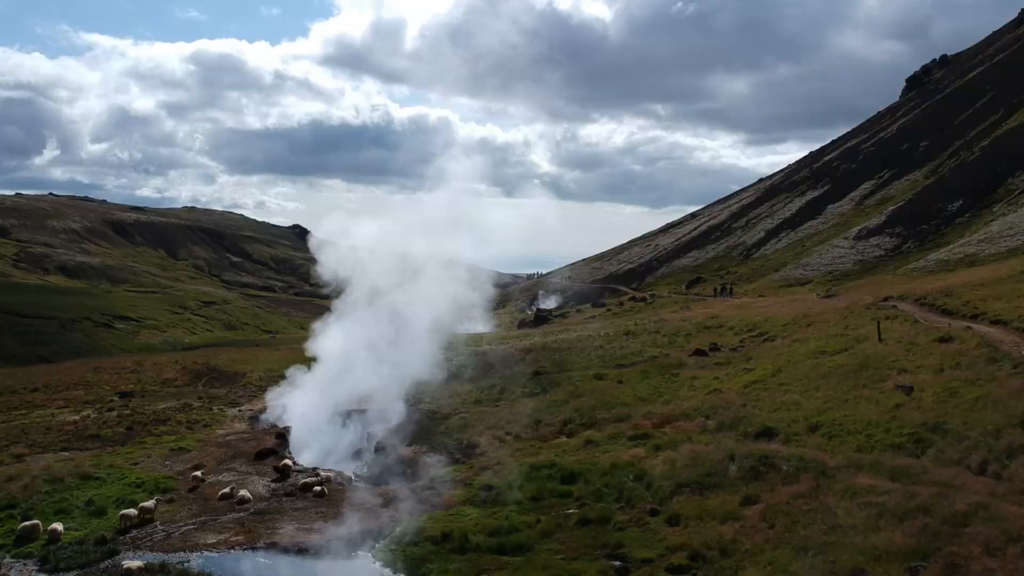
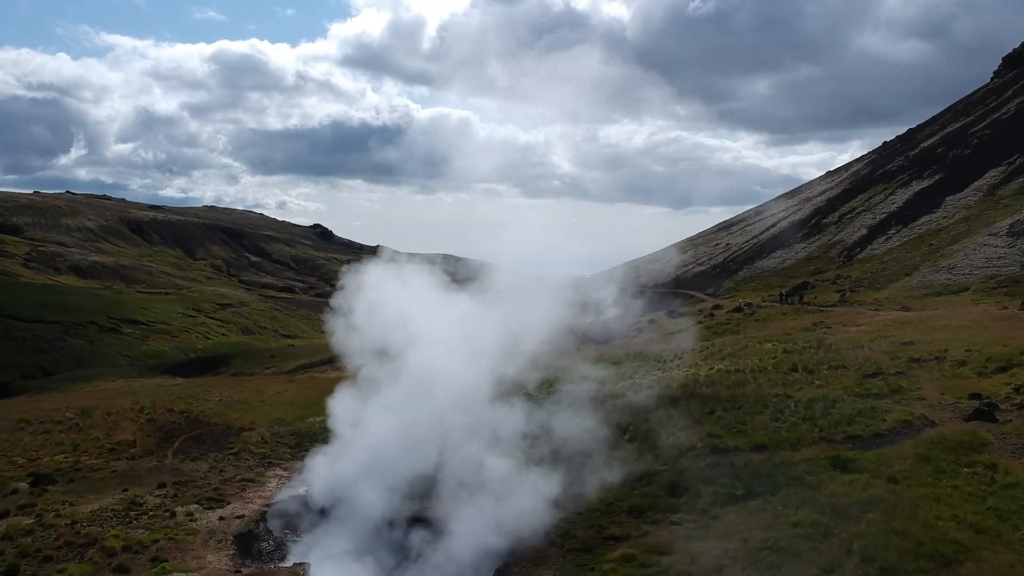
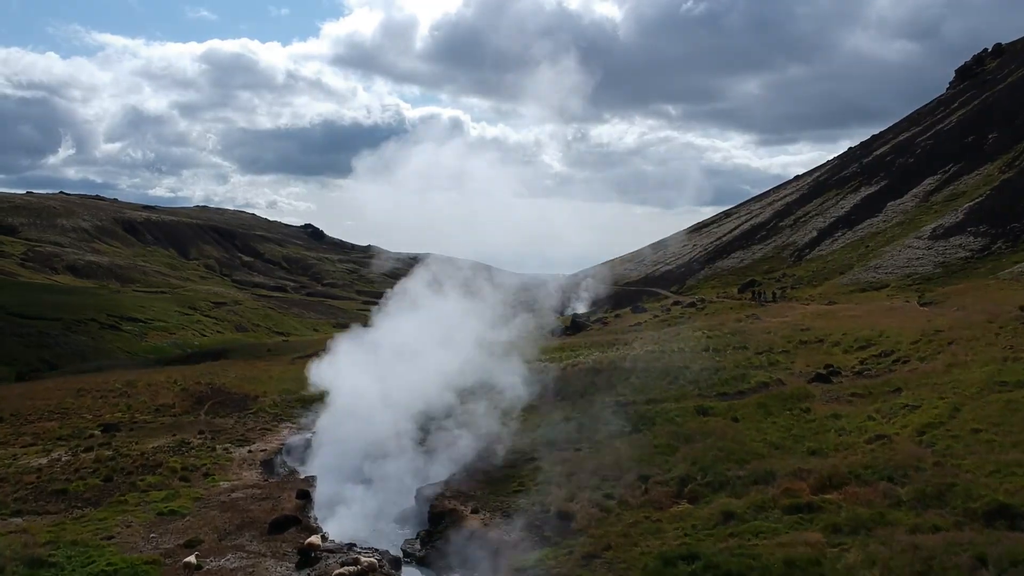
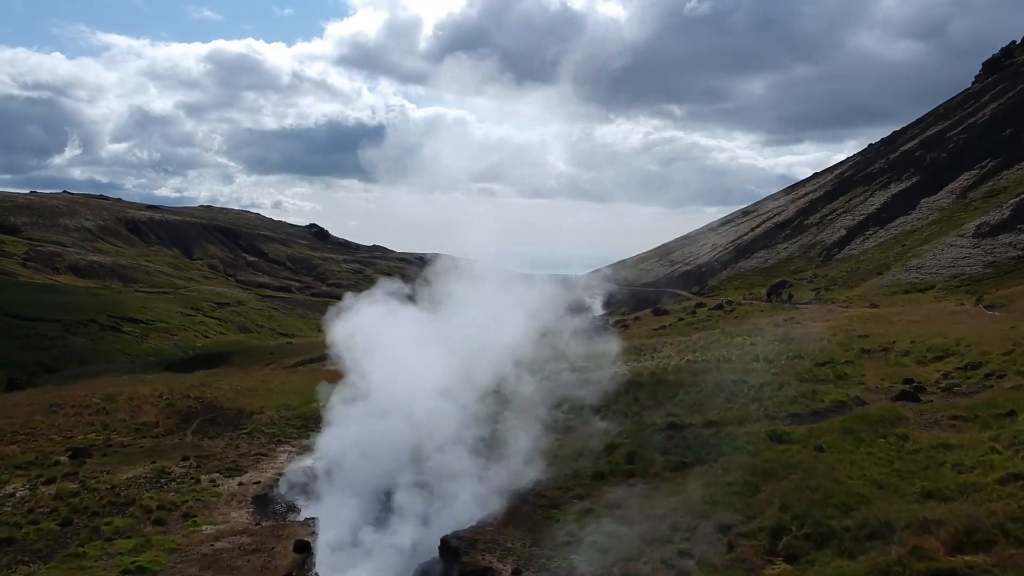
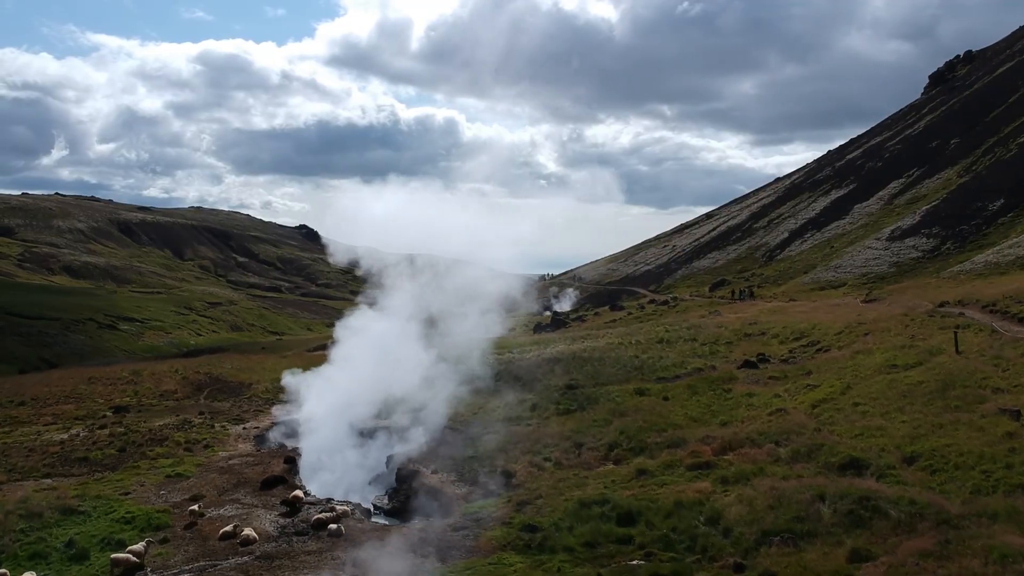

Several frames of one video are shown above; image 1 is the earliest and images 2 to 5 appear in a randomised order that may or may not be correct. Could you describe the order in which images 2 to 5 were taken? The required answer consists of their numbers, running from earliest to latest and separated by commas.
5, 3, 4, 2
